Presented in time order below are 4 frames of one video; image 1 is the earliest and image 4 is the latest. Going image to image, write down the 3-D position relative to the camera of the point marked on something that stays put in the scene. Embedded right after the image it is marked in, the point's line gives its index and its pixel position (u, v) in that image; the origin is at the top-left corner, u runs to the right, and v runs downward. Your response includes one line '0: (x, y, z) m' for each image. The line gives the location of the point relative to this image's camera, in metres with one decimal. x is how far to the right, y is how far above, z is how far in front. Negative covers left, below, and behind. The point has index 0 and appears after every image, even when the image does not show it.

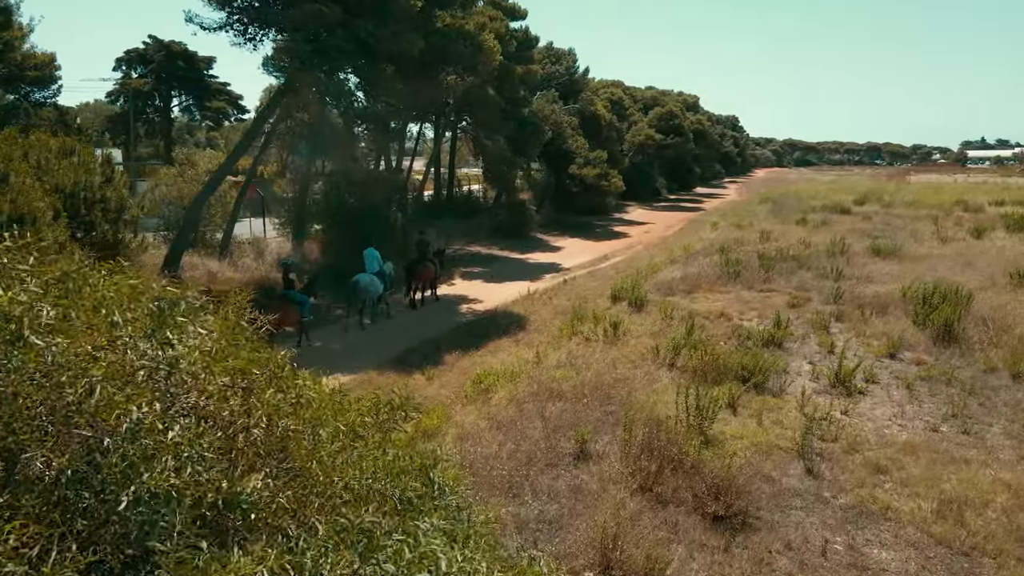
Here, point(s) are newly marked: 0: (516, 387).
0: (0.0, -1.3, +9.8) m
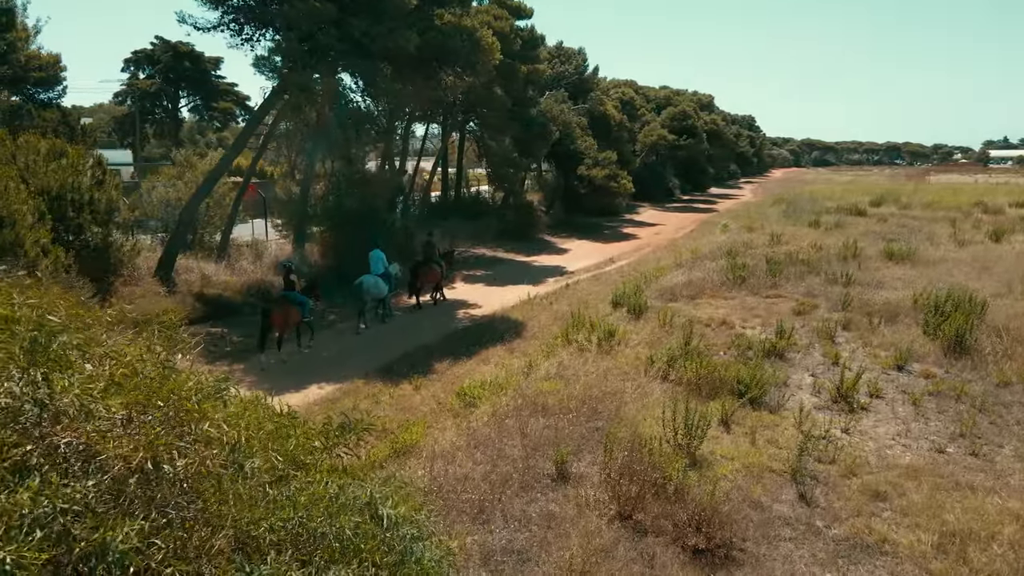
0: (-0.2, -1.4, +9.4) m
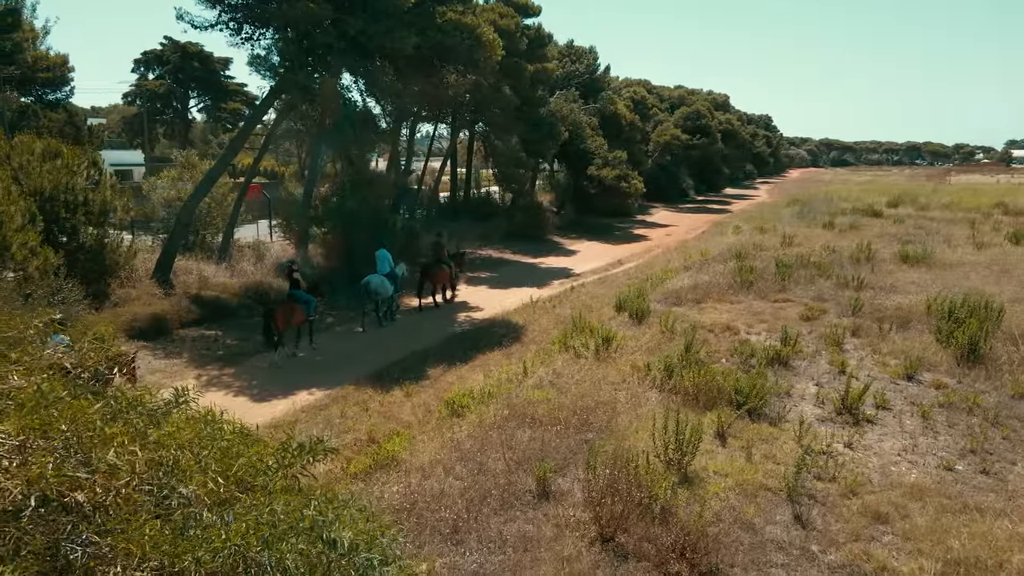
0: (-0.3, -1.5, +9.1) m
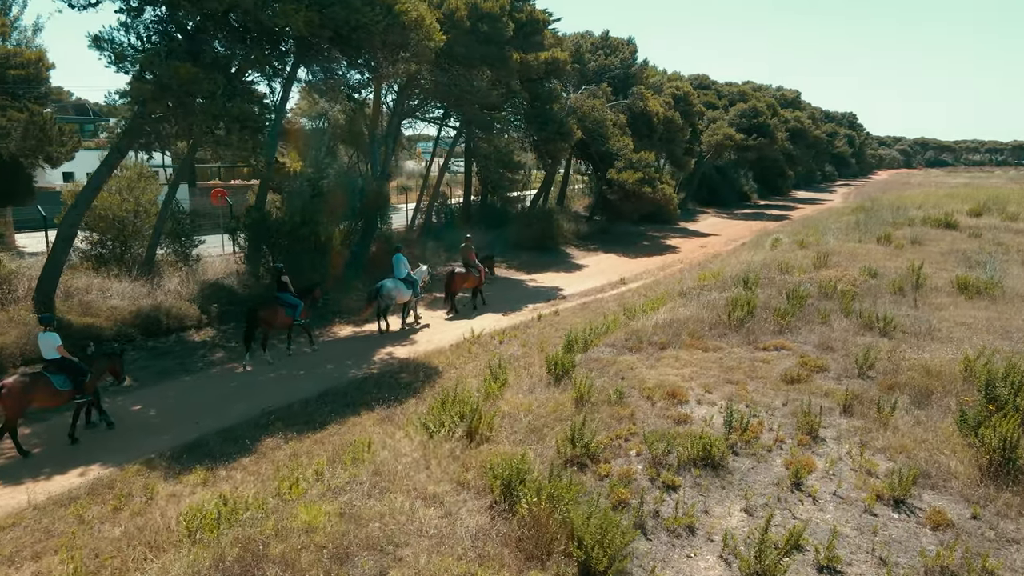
0: (-2.5, -2.1, +6.0) m
